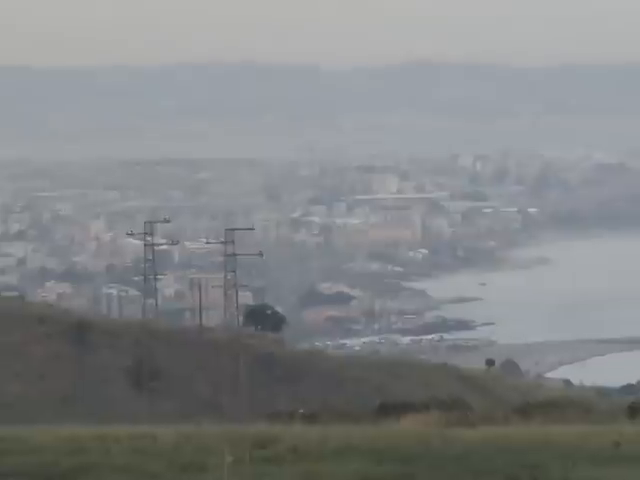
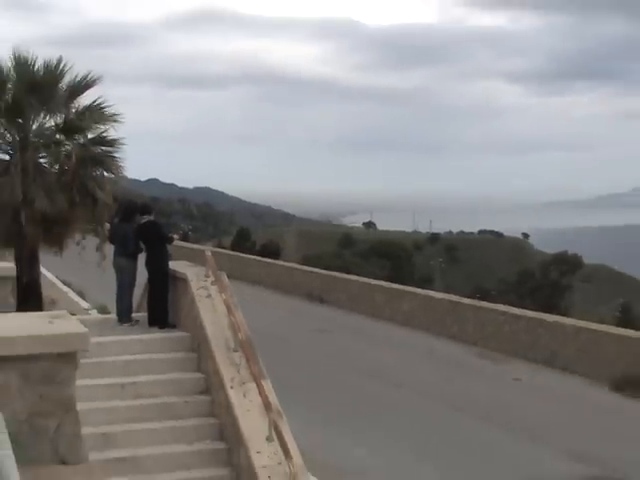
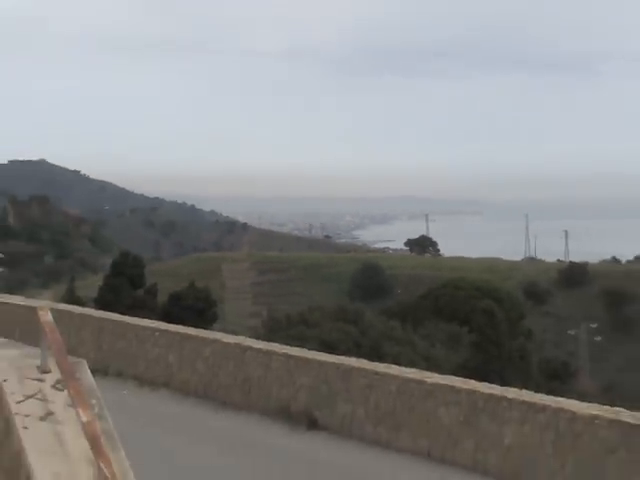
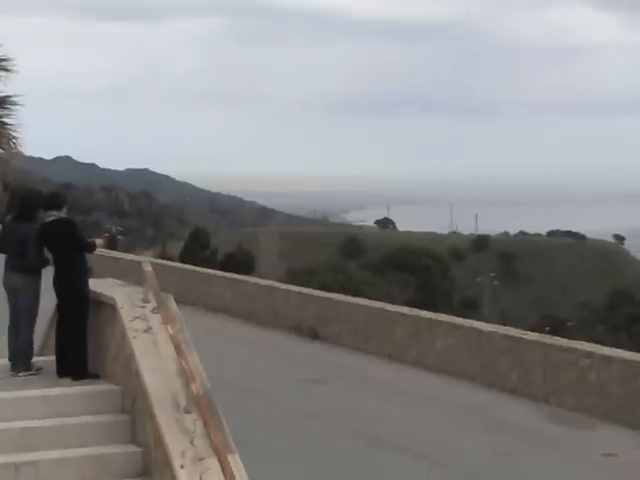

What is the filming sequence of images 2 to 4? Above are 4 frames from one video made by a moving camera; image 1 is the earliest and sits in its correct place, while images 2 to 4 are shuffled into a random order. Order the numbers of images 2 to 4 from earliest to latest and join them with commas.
3, 4, 2
